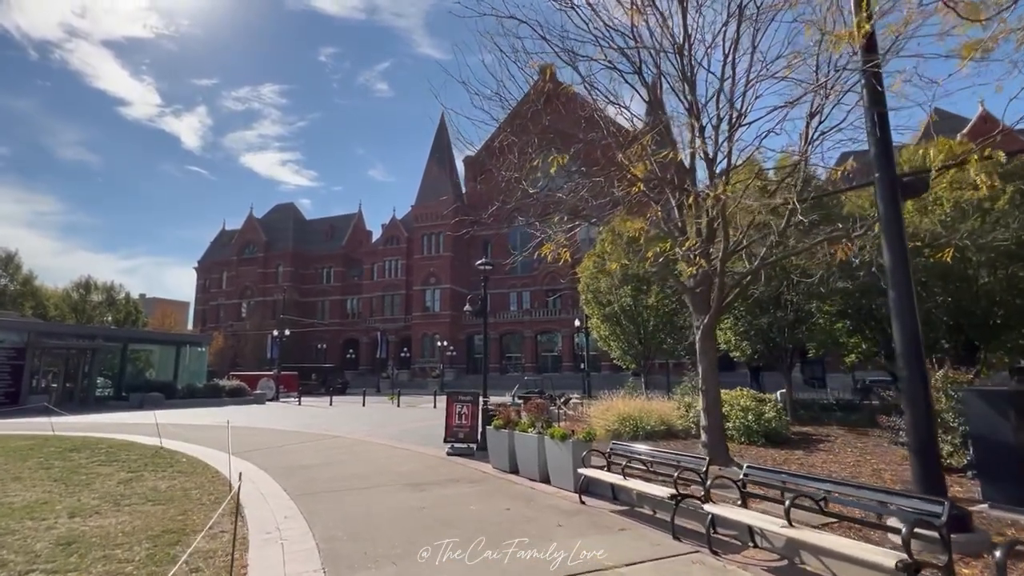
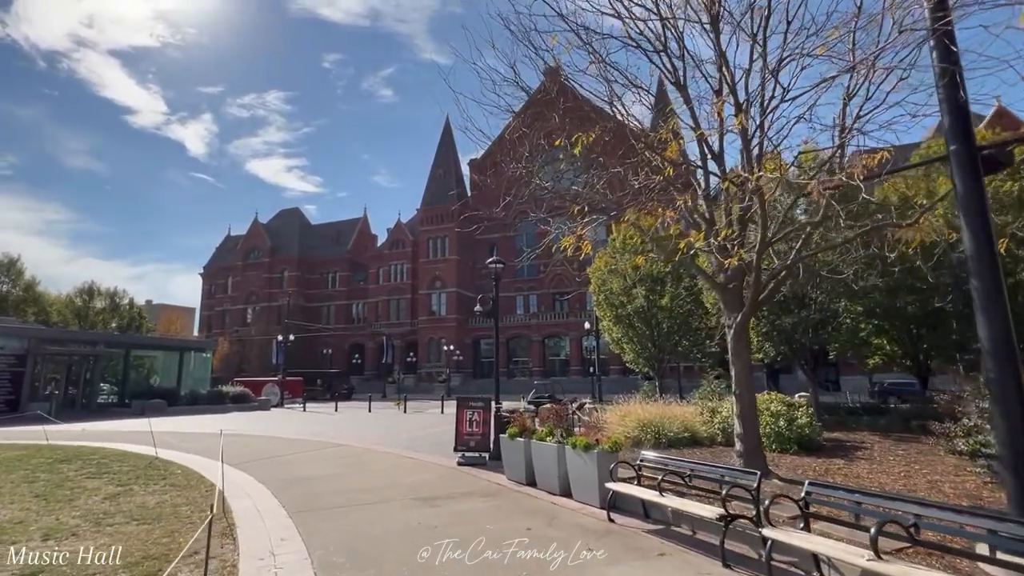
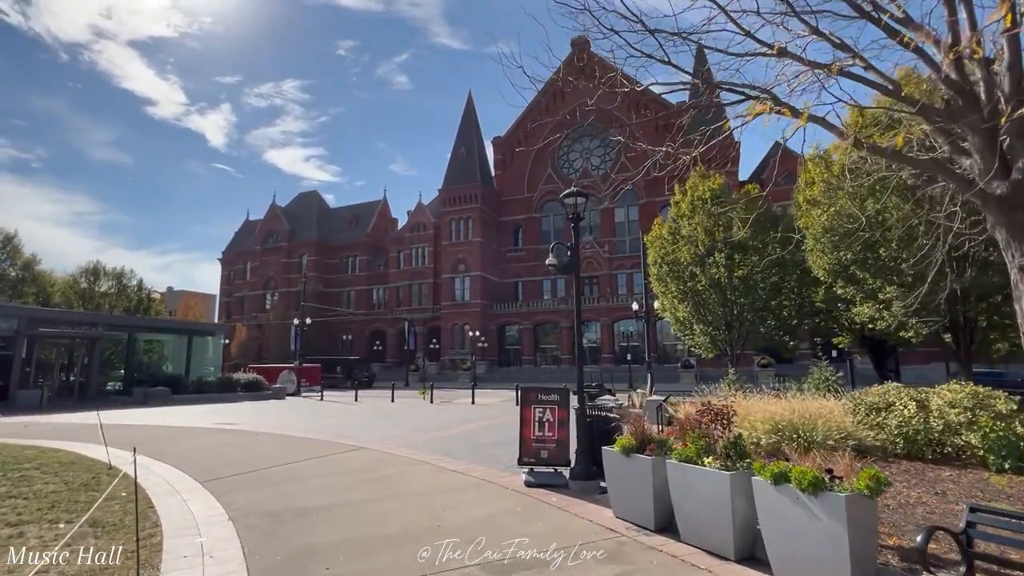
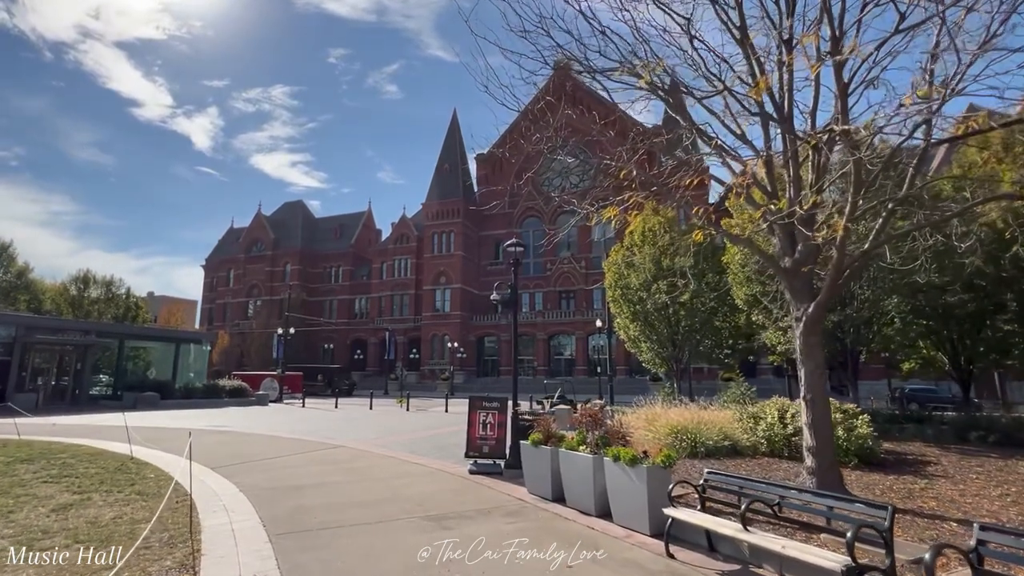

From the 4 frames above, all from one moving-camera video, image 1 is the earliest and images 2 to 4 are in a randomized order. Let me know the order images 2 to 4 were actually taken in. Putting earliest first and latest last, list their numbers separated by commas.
2, 4, 3
